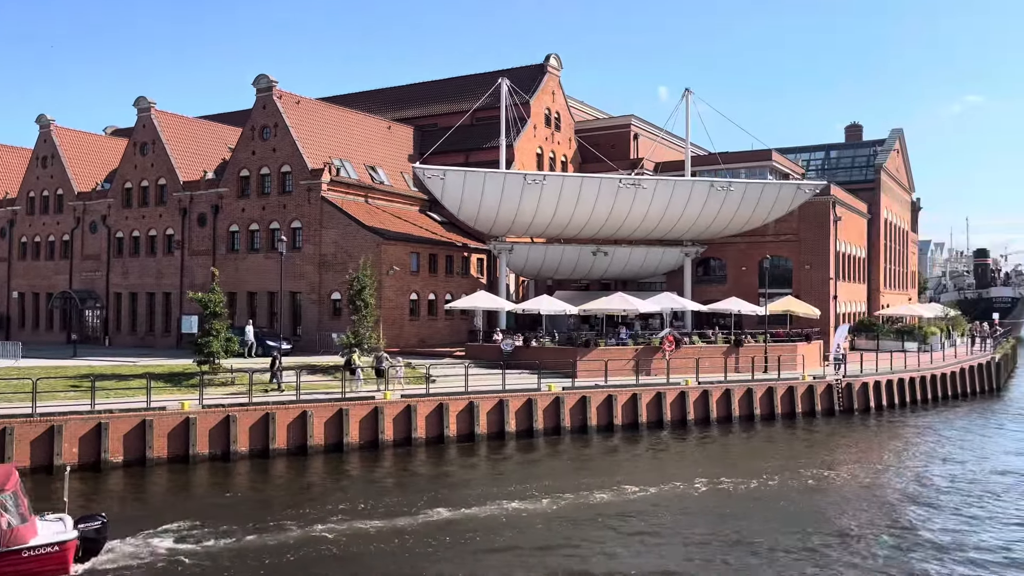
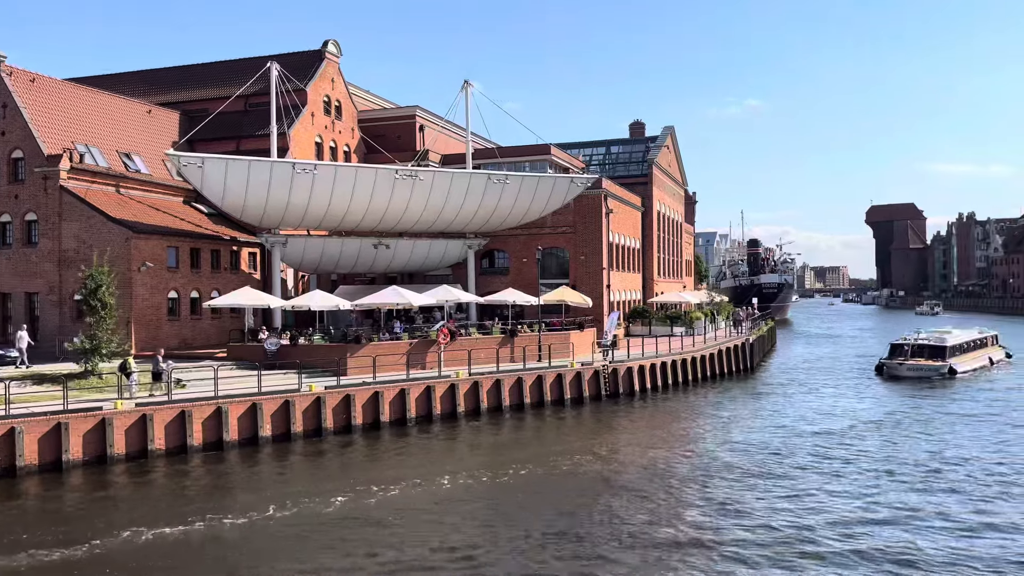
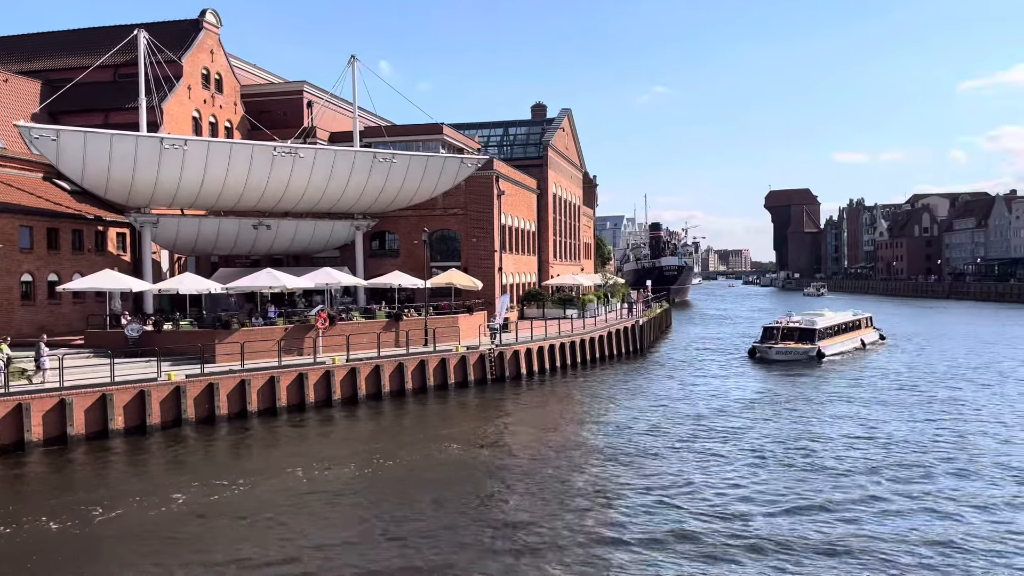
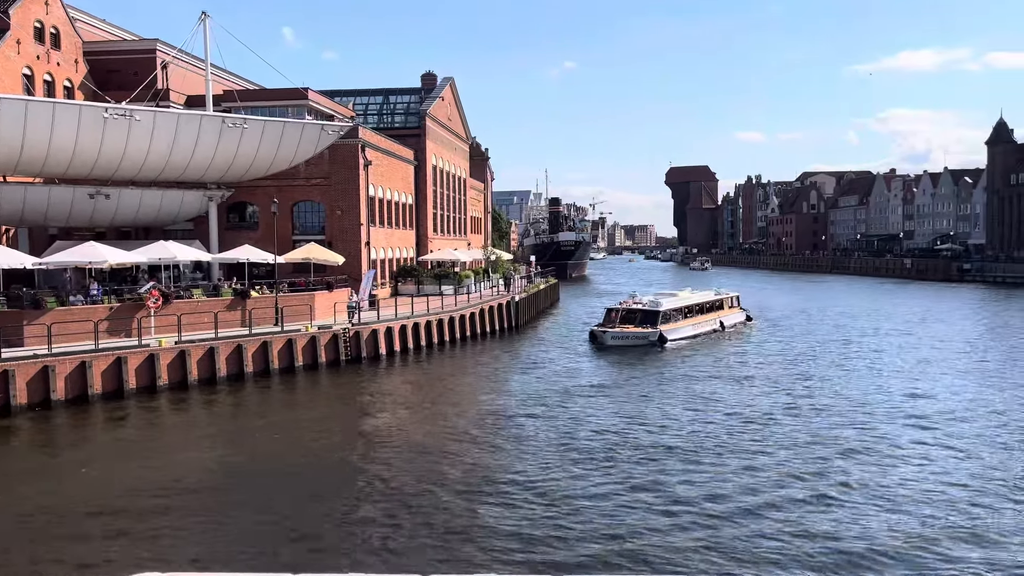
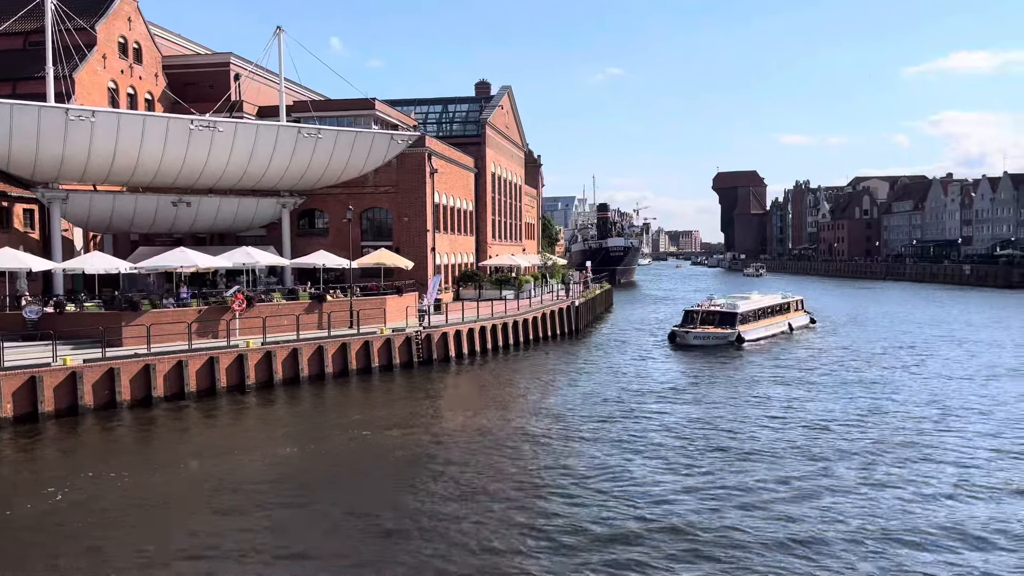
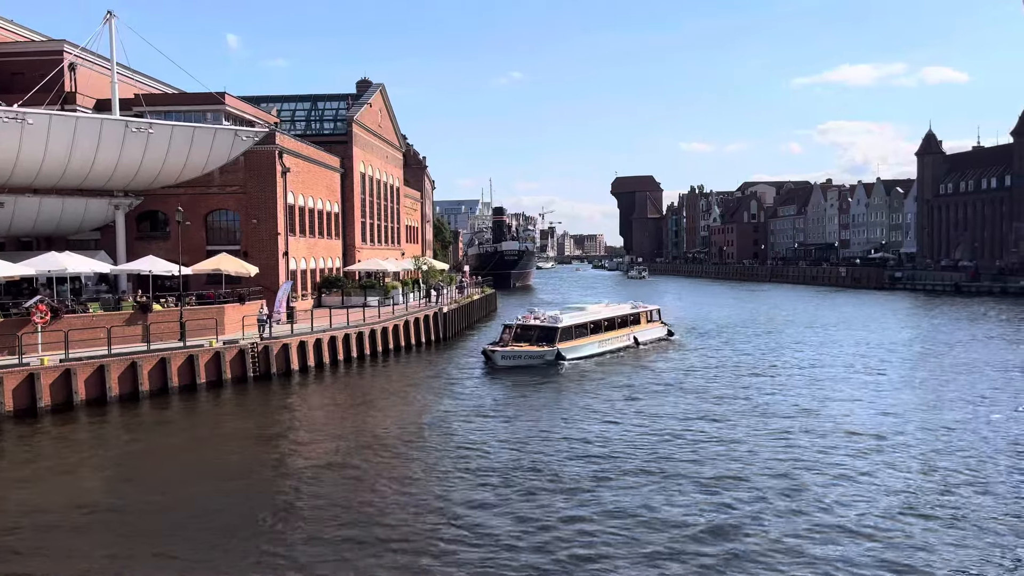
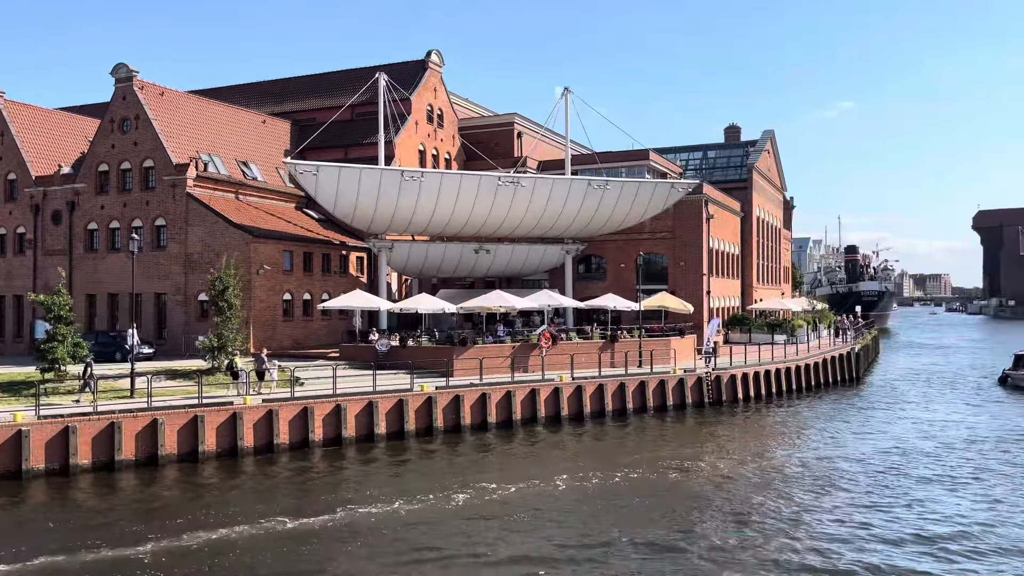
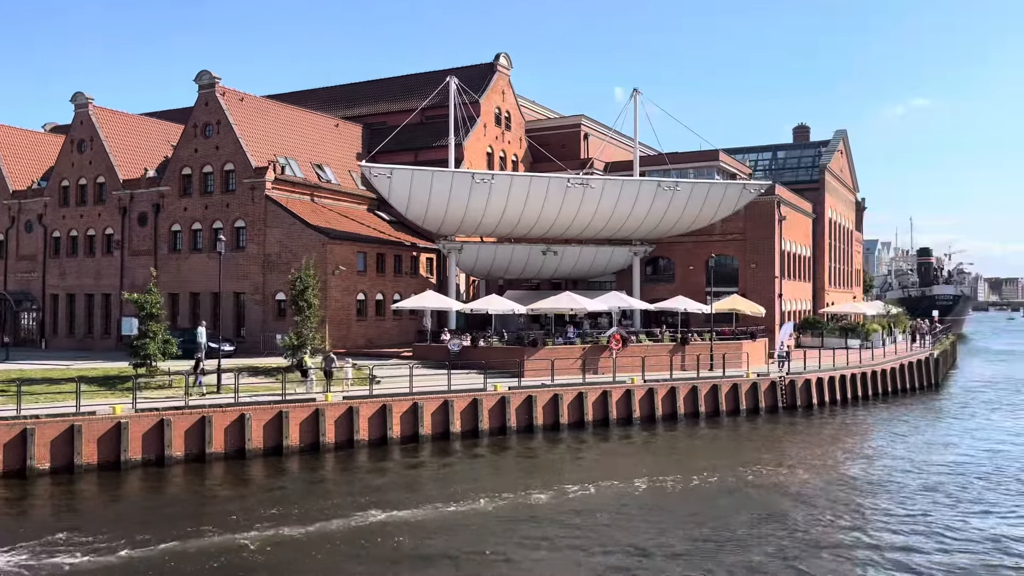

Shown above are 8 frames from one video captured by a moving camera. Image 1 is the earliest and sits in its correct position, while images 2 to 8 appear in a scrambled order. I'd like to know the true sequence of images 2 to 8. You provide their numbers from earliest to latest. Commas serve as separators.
8, 7, 2, 3, 5, 4, 6
